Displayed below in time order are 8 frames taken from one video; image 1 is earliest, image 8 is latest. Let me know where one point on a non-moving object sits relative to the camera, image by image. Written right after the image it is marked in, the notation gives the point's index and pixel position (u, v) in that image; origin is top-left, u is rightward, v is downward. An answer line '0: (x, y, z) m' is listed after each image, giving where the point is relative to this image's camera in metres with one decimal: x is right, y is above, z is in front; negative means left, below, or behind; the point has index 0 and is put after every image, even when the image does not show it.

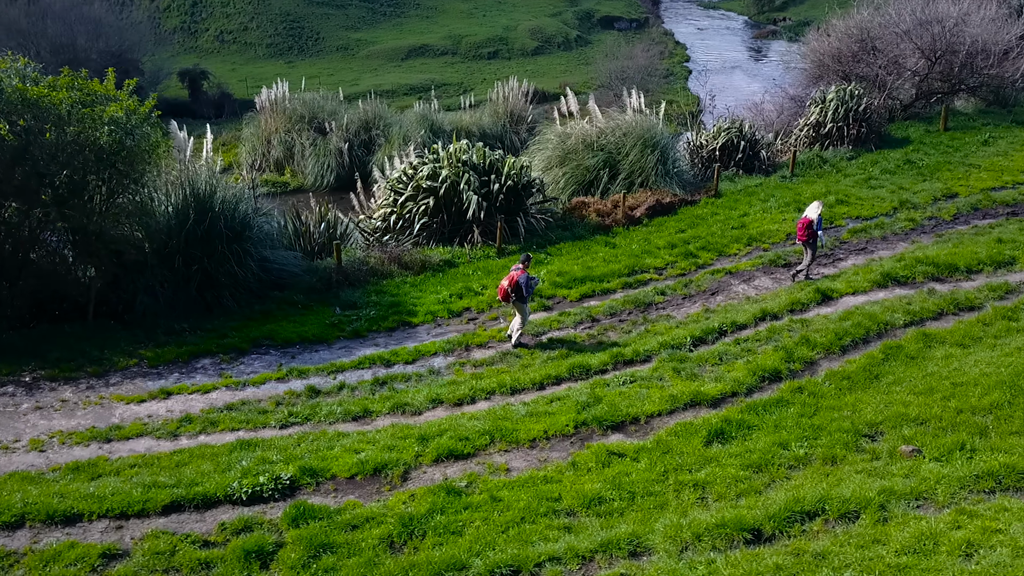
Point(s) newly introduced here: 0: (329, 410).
0: (-2.2, -1.4, +9.6) m
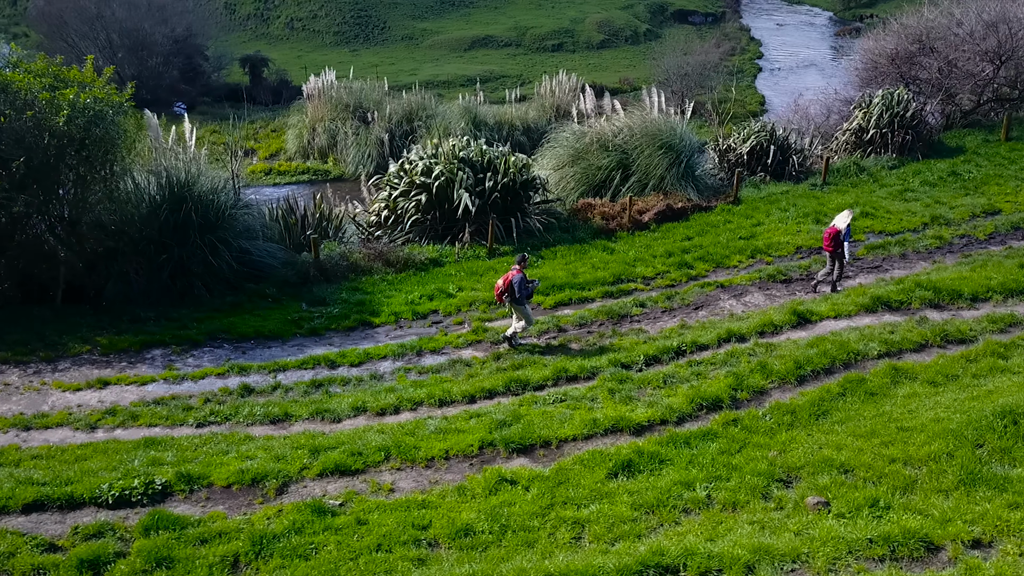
0: (-3.1, -1.4, +9.4) m
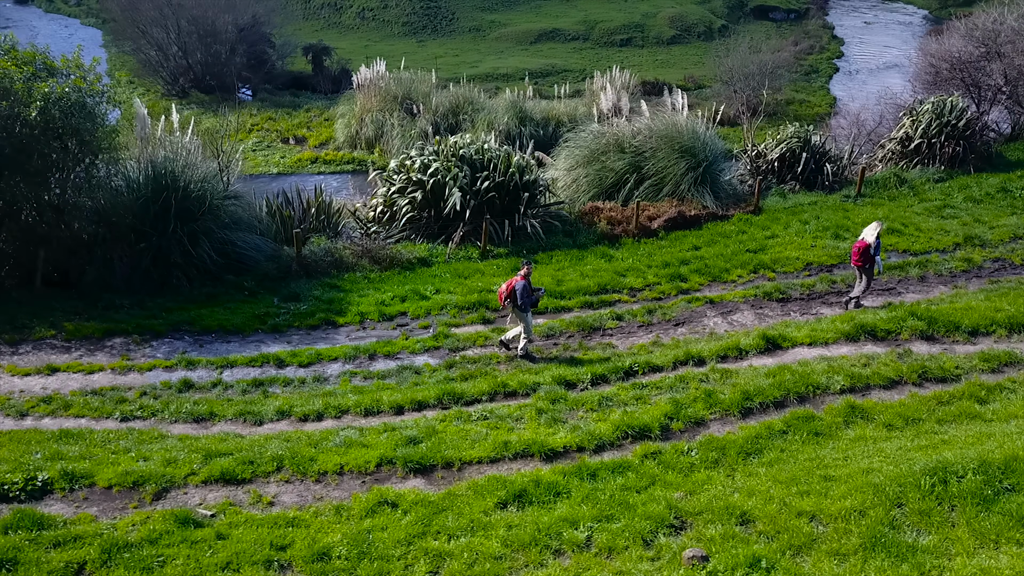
0: (-3.9, -1.4, +9.4) m
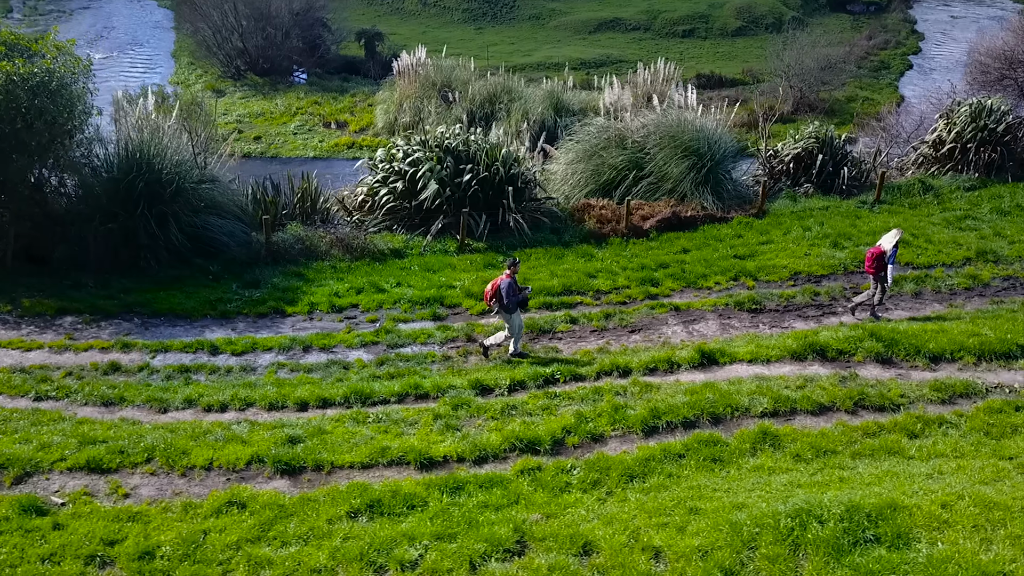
0: (-4.9, -1.2, +9.4) m
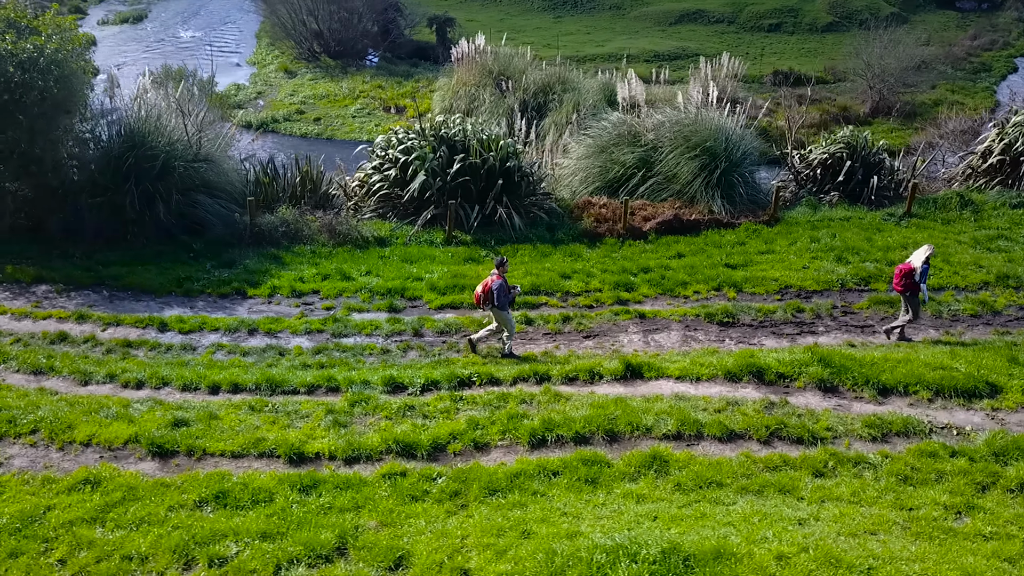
0: (-5.9, -0.8, +9.8) m
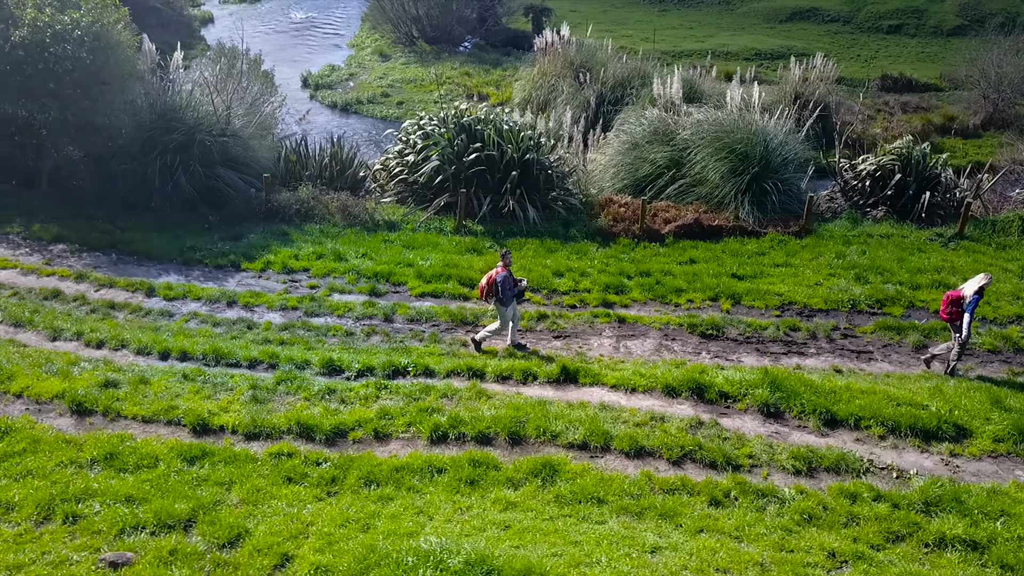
0: (-6.4, -0.3, +10.5) m
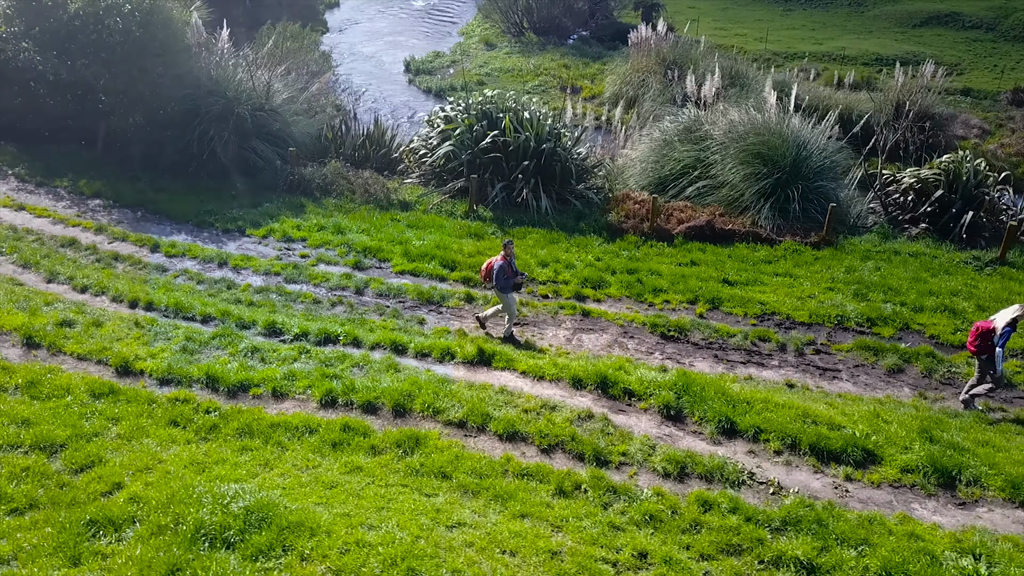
0: (-7.0, +0.5, +11.7) m
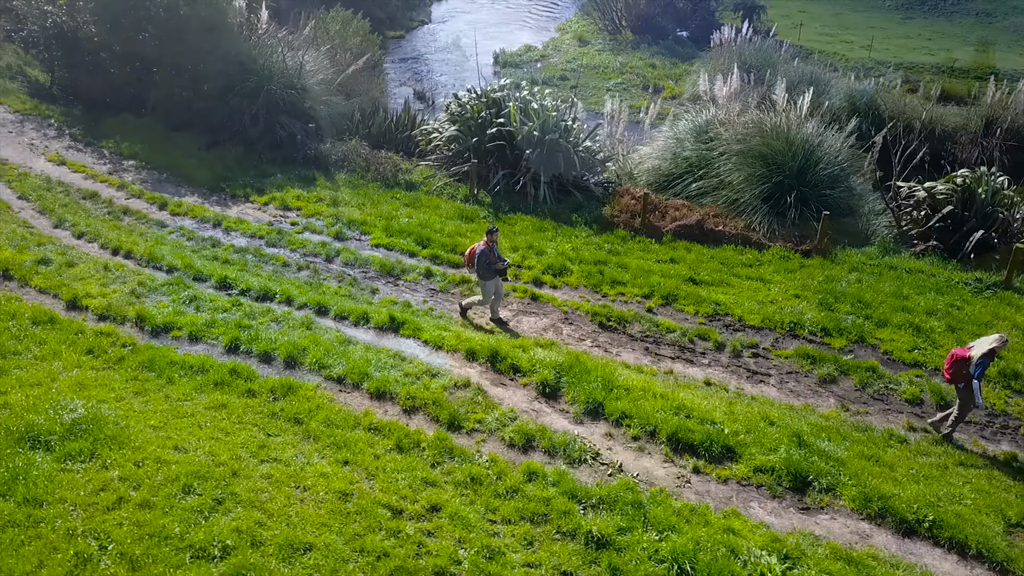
0: (-7.5, +1.4, +13.1) m
